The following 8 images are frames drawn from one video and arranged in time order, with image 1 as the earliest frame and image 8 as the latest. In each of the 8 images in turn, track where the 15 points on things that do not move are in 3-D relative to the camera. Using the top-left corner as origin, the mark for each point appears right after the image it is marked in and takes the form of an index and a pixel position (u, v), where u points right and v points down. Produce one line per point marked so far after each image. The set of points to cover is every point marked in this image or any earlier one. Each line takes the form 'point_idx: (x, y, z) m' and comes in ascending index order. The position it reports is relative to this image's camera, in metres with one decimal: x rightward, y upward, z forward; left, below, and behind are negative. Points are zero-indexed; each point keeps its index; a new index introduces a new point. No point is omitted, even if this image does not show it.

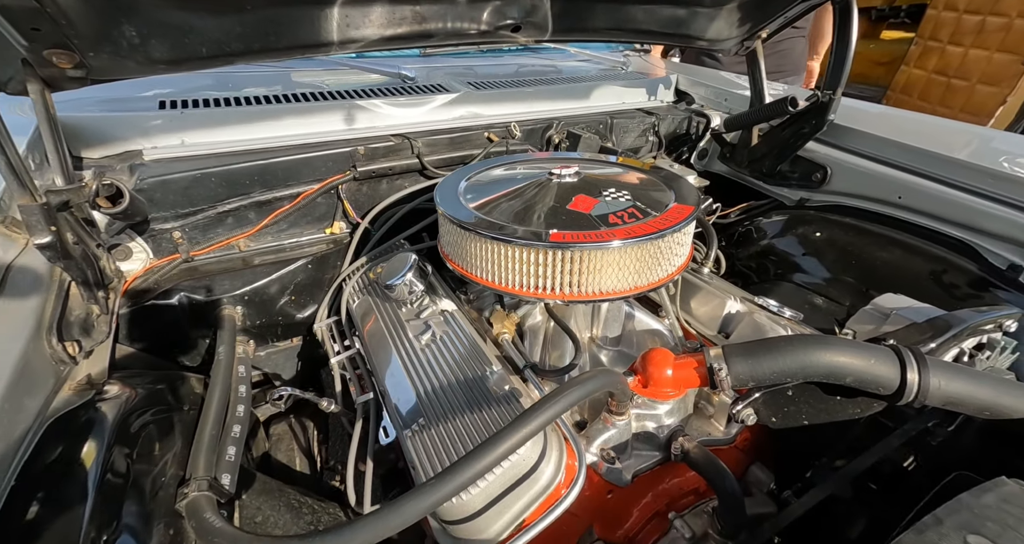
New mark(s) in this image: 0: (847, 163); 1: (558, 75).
0: (+0.8, +0.3, +1.1) m
1: (+0.1, +0.6, +1.3) m
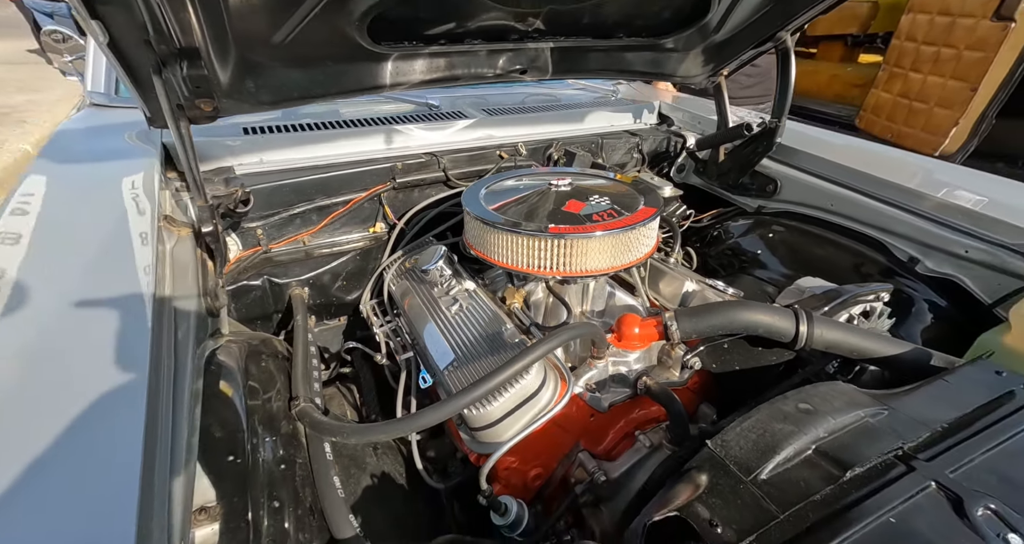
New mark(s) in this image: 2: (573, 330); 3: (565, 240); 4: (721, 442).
0: (+0.8, +0.3, +1.4) m
1: (+0.2, +0.6, +1.6) m
2: (+0.1, -0.1, +0.8) m
3: (+0.1, 0.0, +0.8) m
4: (+0.3, -0.2, +0.7) m
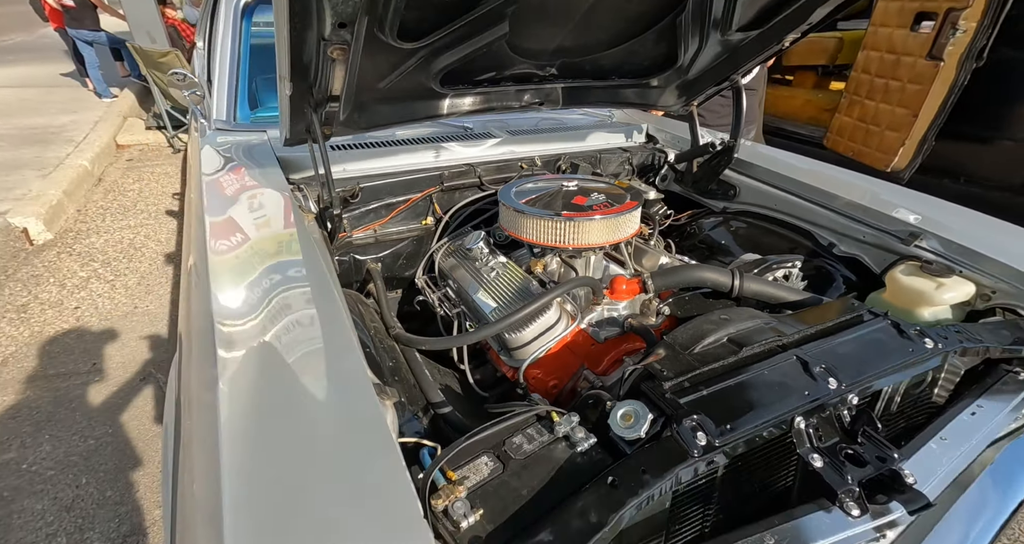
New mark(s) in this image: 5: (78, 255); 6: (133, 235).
0: (+0.9, +0.3, +1.8) m
1: (+0.2, +0.7, +2.0) m
2: (+0.2, 0.0, +1.2) m
3: (+0.2, +0.1, +1.2) m
4: (+0.4, -0.1, +1.0) m
5: (-2.9, +0.1, +3.1) m
6: (-2.7, +0.3, +3.4) m
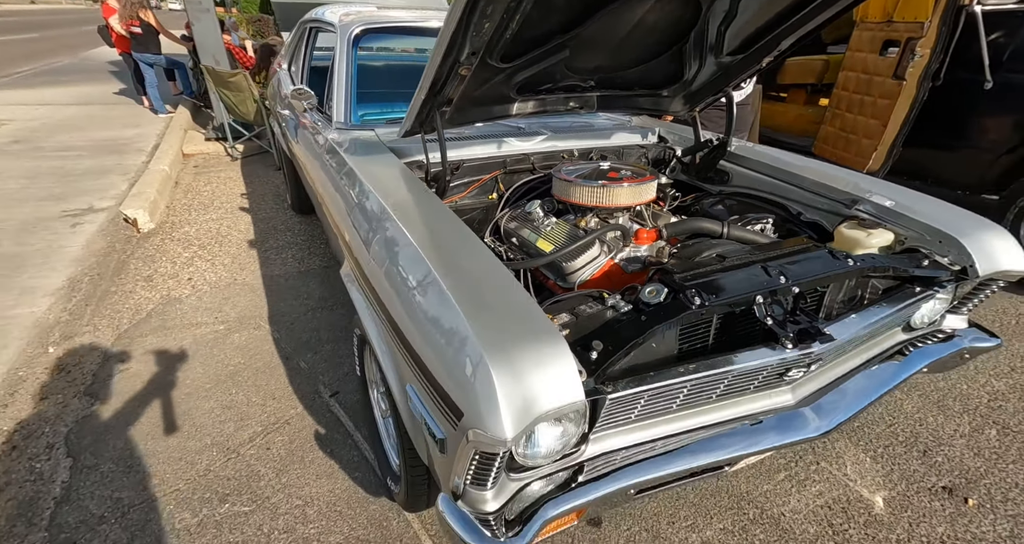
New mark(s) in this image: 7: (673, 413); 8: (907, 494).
0: (+1.1, +0.5, +2.3) m
1: (+0.5, +0.8, +2.6) m
2: (+0.4, +0.2, +1.7) m
3: (+0.4, +0.3, +1.7) m
4: (+0.6, 0.0, +1.6) m
5: (-2.6, +0.2, +3.7) m
6: (-2.5, +0.4, +4.0) m
7: (+0.4, -0.4, +1.3) m
8: (+1.4, -0.8, +1.7) m
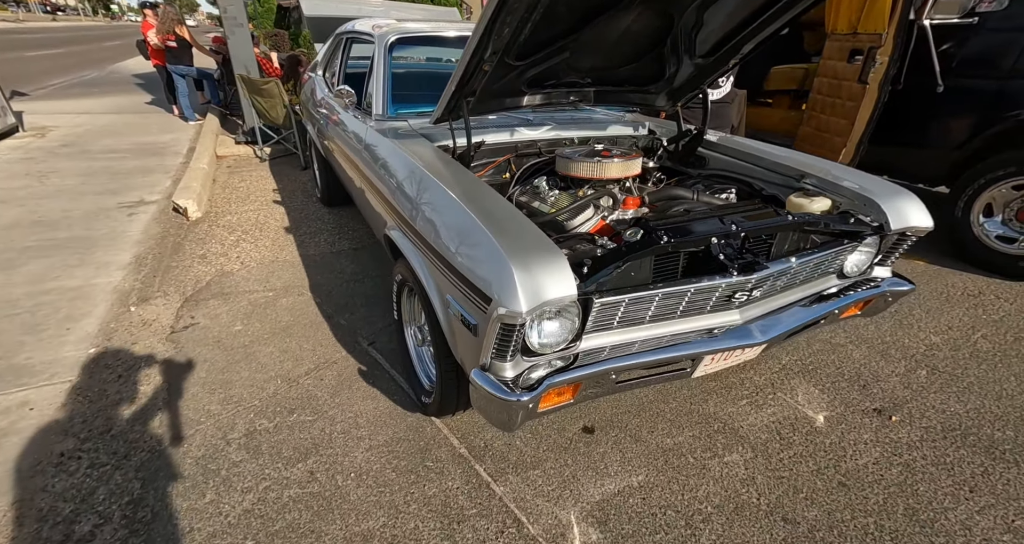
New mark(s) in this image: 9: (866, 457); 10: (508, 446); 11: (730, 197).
0: (+1.2, +0.7, +2.7) m
1: (+0.5, +1.0, +3.0) m
2: (+0.4, +0.4, +2.2) m
3: (+0.4, +0.5, +2.2) m
4: (+0.6, +0.2, +2.0) m
5: (-2.5, +0.4, +4.2) m
6: (-2.4, +0.5, +4.4) m
7: (+0.5, -0.2, +1.7) m
8: (+1.5, -0.6, +2.1) m
9: (+1.4, -0.7, +1.8) m
10: (0.0, -0.7, +2.0) m
11: (+1.0, +0.4, +2.3) m
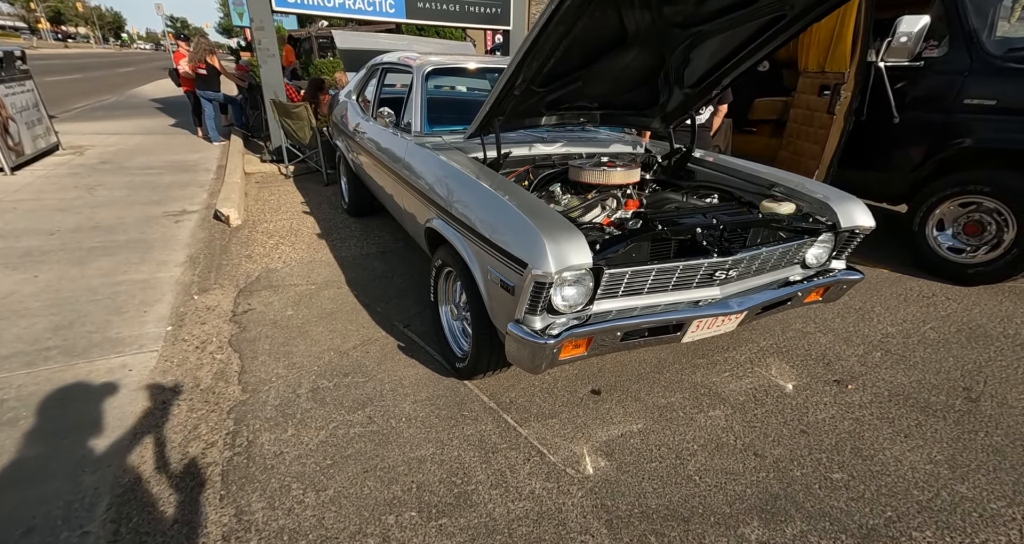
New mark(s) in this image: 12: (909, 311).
0: (+1.3, +0.7, +3.2) m
1: (+0.6, +1.0, +3.5) m
2: (+0.5, +0.4, +2.6) m
3: (+0.5, +0.6, +2.7) m
4: (+0.7, +0.3, +2.5) m
5: (-2.4, +0.4, +4.6) m
6: (-2.3, +0.5, +4.9) m
7: (+0.6, -0.1, +2.1) m
8: (+1.6, -0.6, +2.5) m
9: (+1.5, -0.7, +2.3) m
10: (+0.1, -0.7, +2.4) m
11: (+1.2, +0.4, +2.7) m
12: (+2.8, -0.3, +3.3) m
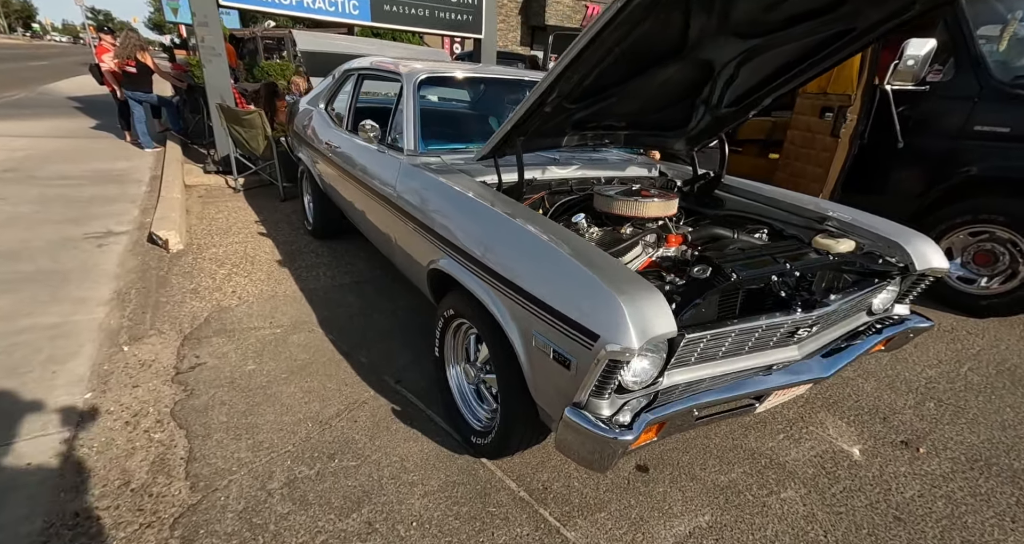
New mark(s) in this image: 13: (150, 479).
0: (+1.3, +0.4, +2.9) m
1: (+0.7, +0.7, +3.2) m
2: (+0.6, +0.2, +2.3) m
3: (+0.6, +0.3, +2.3) m
4: (+0.9, +0.1, +2.1) m
5: (-2.5, +0.1, +3.9) m
6: (-2.4, +0.2, +4.2) m
7: (+0.7, -0.3, +1.7) m
8: (+1.7, -0.8, +2.2) m
9: (+1.6, -0.9, +1.9) m
10: (+0.2, -0.9, +1.9) m
11: (+1.3, +0.2, +2.4) m
12: (+2.8, -0.5, +3.1) m
13: (-1.4, -0.8, +1.8) m
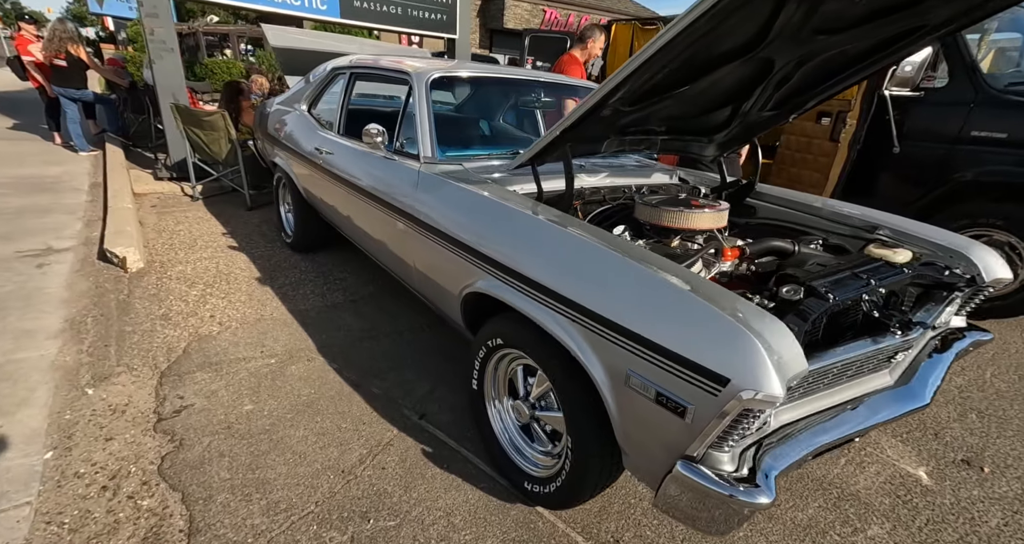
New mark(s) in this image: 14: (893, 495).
0: (+1.5, +0.4, +2.8) m
1: (+0.8, +0.7, +3.0) m
2: (+0.8, +0.1, +2.1) m
3: (+0.8, +0.3, +2.1) m
4: (+1.1, 0.0, +1.9) m
5: (-2.5, 0.0, +3.5) m
6: (-2.4, +0.1, +3.8) m
7: (+1.0, -0.4, +1.6) m
8: (+1.9, -0.9, +2.1) m
9: (+1.9, -0.9, +1.8) m
10: (+0.5, -1.0, +1.7) m
11: (+1.4, +0.1, +2.3) m
12: (+3.0, -0.5, +3.1) m
13: (-1.2, -0.9, +1.5) m
14: (+1.6, -0.9, +2.0) m
